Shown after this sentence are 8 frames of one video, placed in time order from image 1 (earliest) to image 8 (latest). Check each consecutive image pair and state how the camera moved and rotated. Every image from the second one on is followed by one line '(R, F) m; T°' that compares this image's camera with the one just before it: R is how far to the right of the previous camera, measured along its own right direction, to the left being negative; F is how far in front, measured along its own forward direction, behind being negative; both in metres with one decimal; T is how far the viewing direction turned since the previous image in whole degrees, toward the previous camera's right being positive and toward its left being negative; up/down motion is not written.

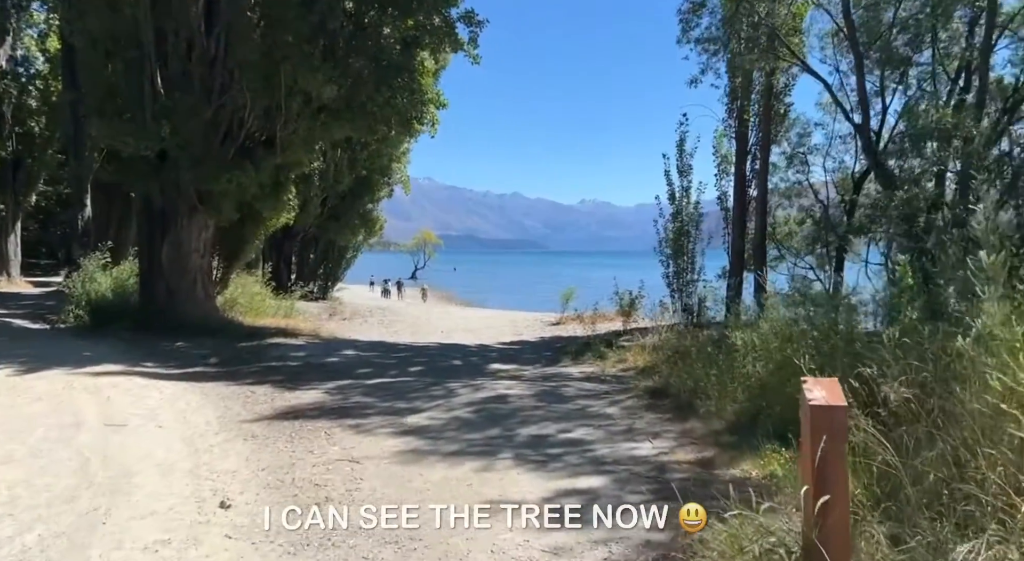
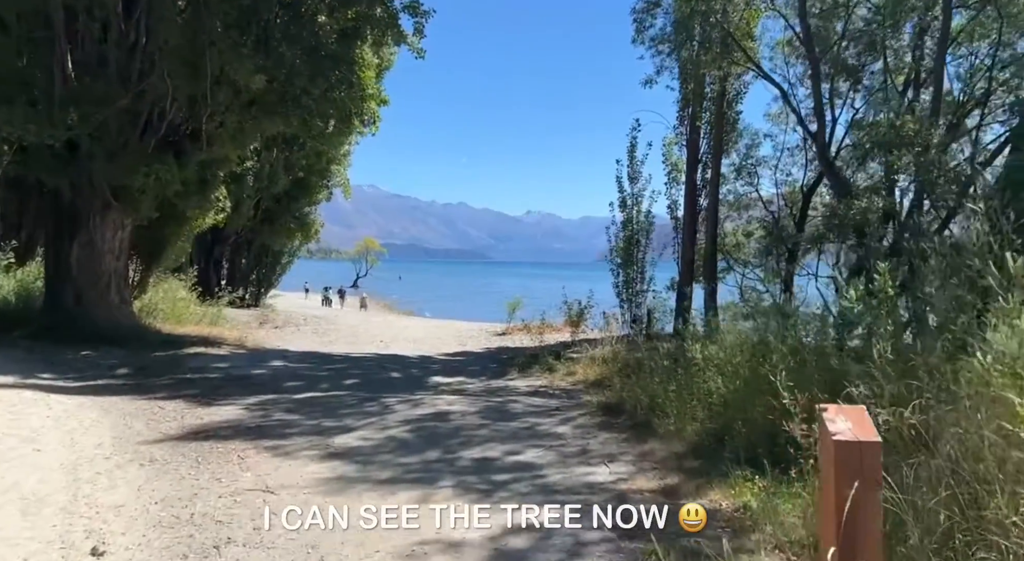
(0.0, +0.6) m; +4°
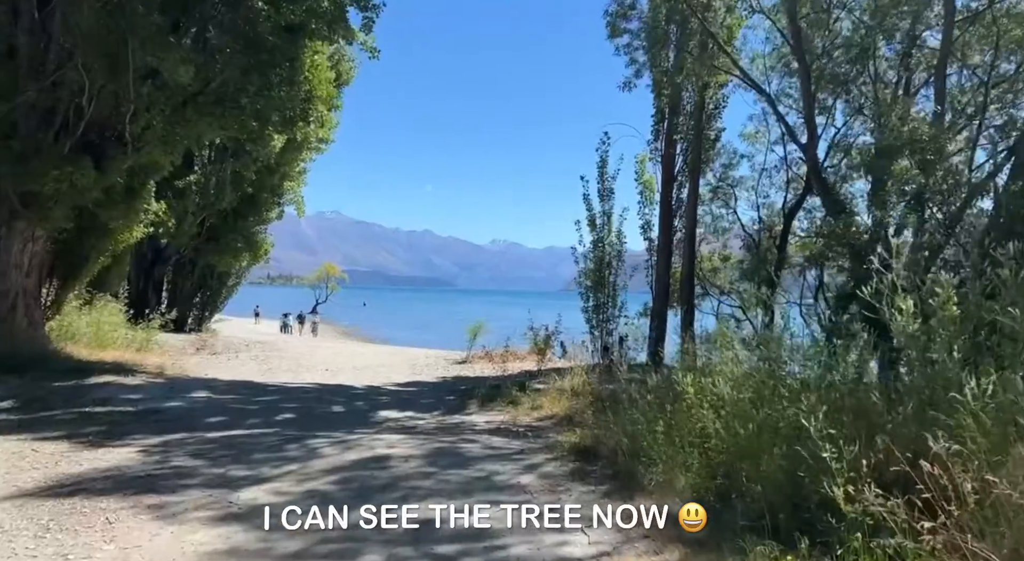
(+0.1, +1.1) m; +3°
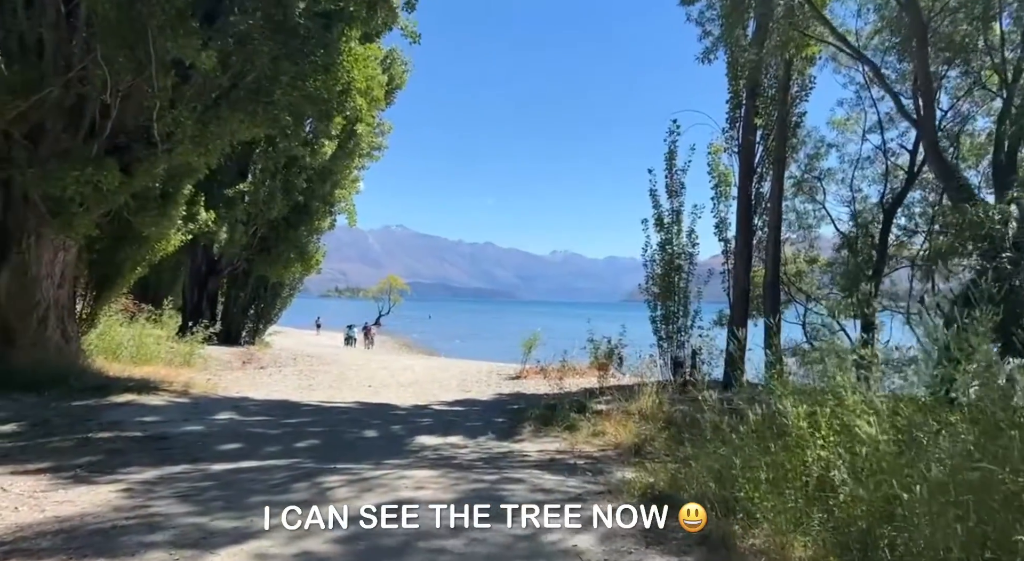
(+0.1, +1.2) m; -5°
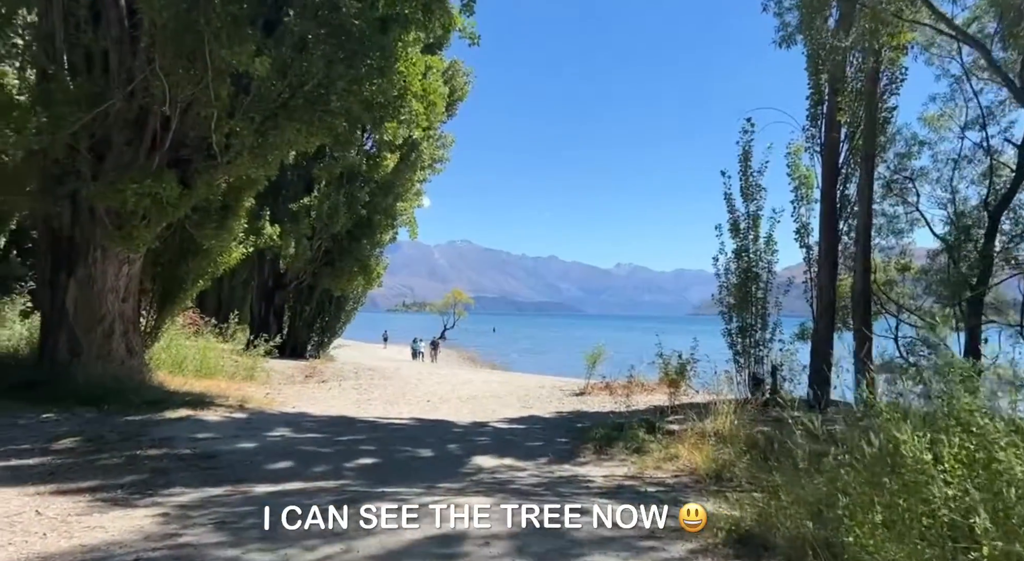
(0.0, +0.5) m; -5°
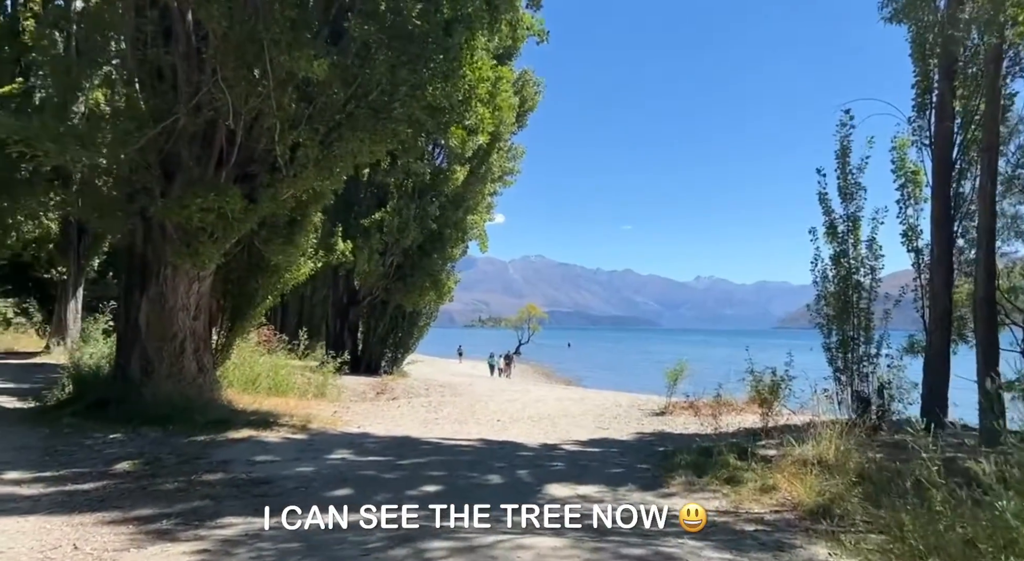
(0.0, +0.6) m; -6°
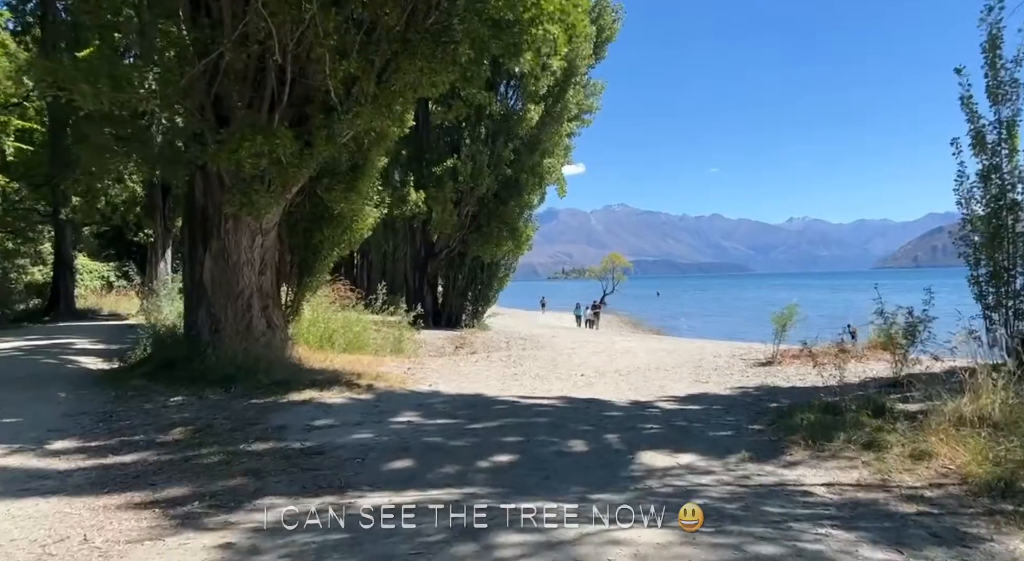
(0.0, +1.0) m; -6°
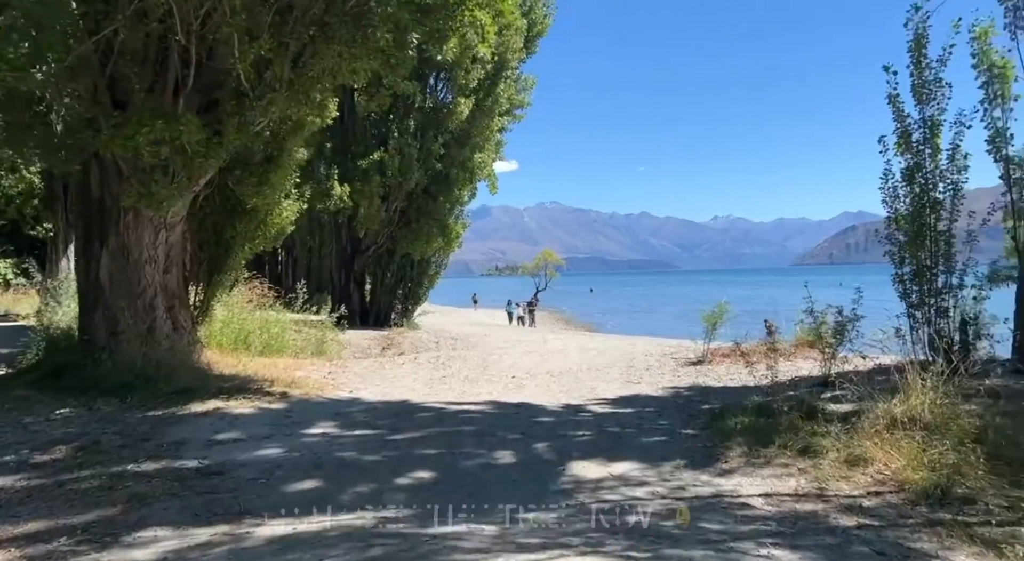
(+0.1, +0.4) m; +5°
